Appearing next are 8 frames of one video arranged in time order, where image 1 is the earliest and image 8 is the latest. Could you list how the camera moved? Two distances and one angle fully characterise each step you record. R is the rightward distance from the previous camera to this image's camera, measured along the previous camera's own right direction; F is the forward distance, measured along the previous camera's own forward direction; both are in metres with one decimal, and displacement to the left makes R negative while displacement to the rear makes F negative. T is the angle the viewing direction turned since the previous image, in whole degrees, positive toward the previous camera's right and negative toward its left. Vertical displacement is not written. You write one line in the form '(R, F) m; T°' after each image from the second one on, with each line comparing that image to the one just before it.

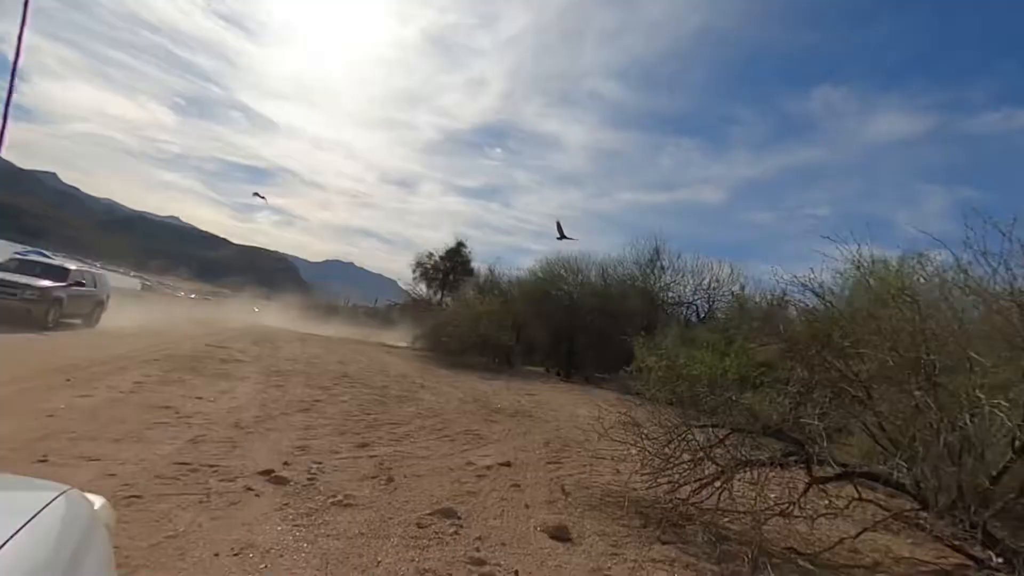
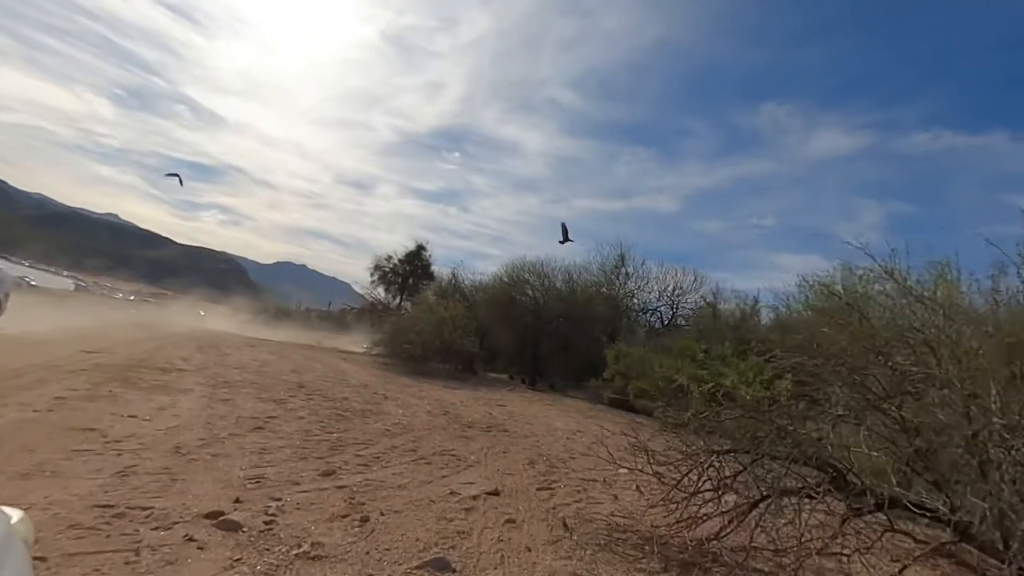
(-0.4, +0.8) m; +4°
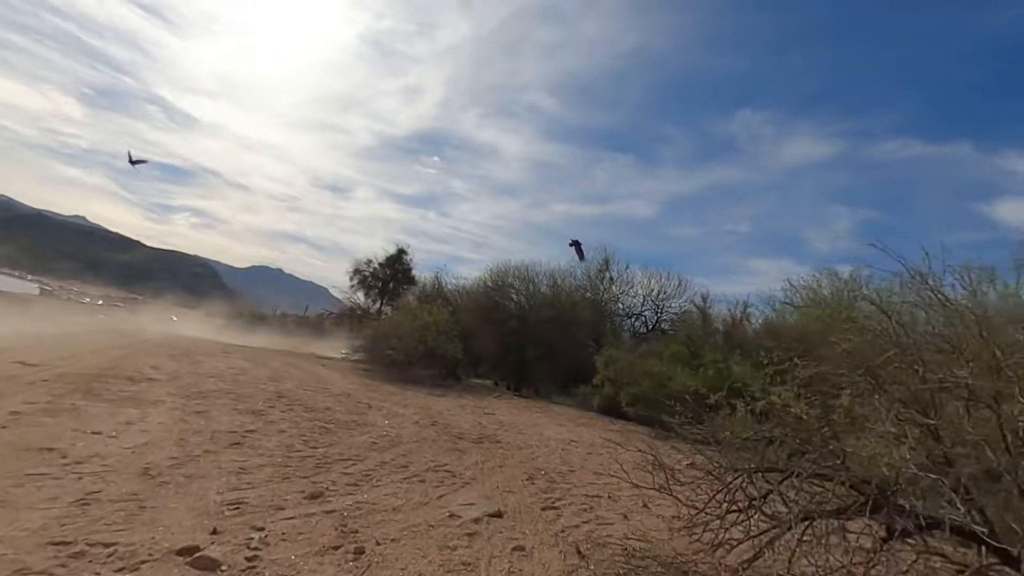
(-0.2, +0.4) m; +2°
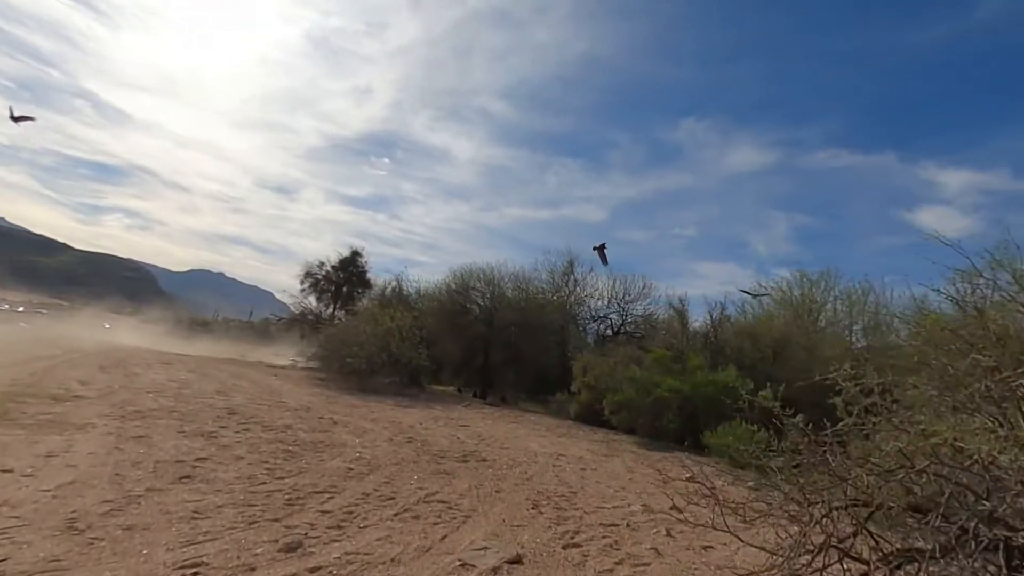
(-0.6, +0.9) m; +5°
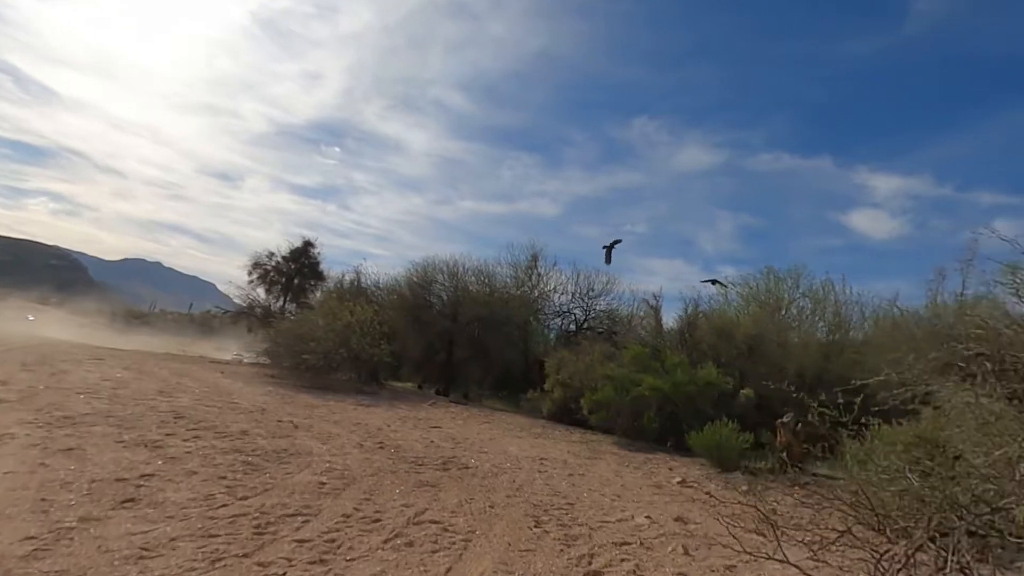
(-0.5, +0.7) m; +5°
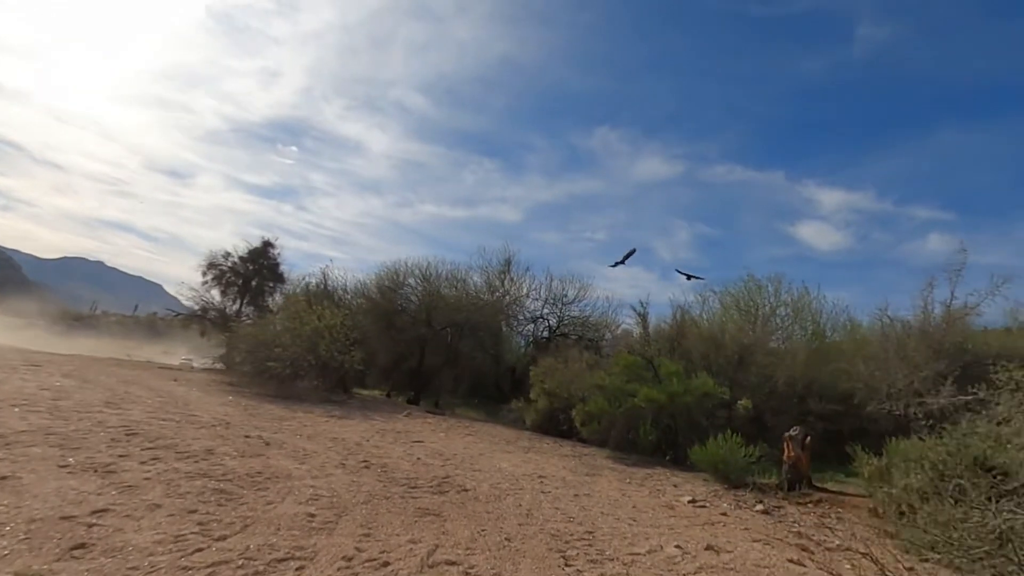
(-0.6, +0.7) m; +4°
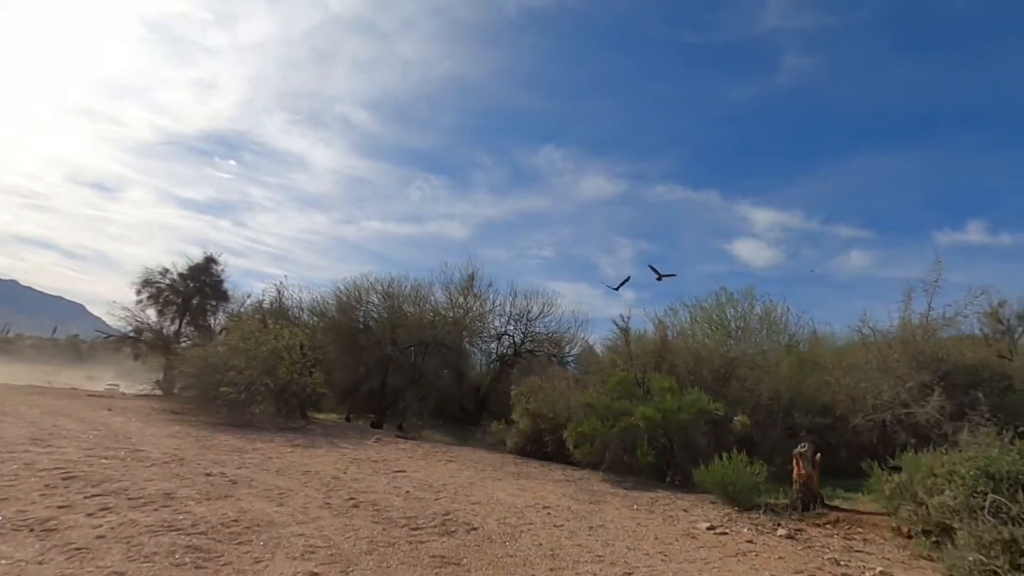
(-0.8, +0.7) m; +5°
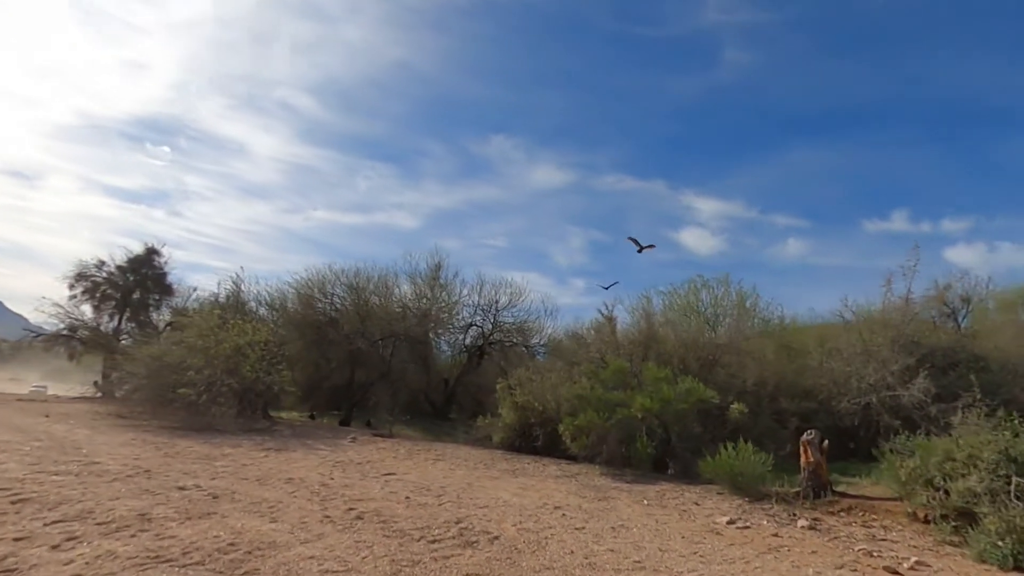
(-0.8, +0.6) m; +5°
